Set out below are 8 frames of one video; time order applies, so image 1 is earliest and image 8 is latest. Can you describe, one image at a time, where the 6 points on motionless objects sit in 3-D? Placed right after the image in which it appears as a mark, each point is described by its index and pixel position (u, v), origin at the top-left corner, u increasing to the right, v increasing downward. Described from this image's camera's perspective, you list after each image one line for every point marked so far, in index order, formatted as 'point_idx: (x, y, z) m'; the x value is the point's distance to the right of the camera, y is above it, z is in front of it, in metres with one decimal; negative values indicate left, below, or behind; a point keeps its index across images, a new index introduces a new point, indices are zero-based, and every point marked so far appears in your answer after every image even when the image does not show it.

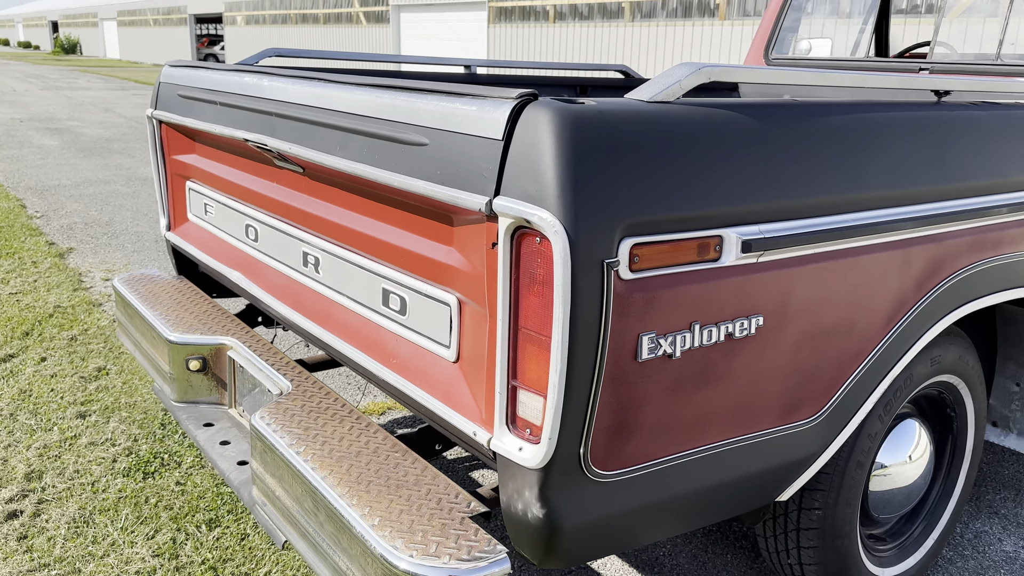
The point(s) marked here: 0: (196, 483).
0: (-1.2, -0.7, +3.0) m
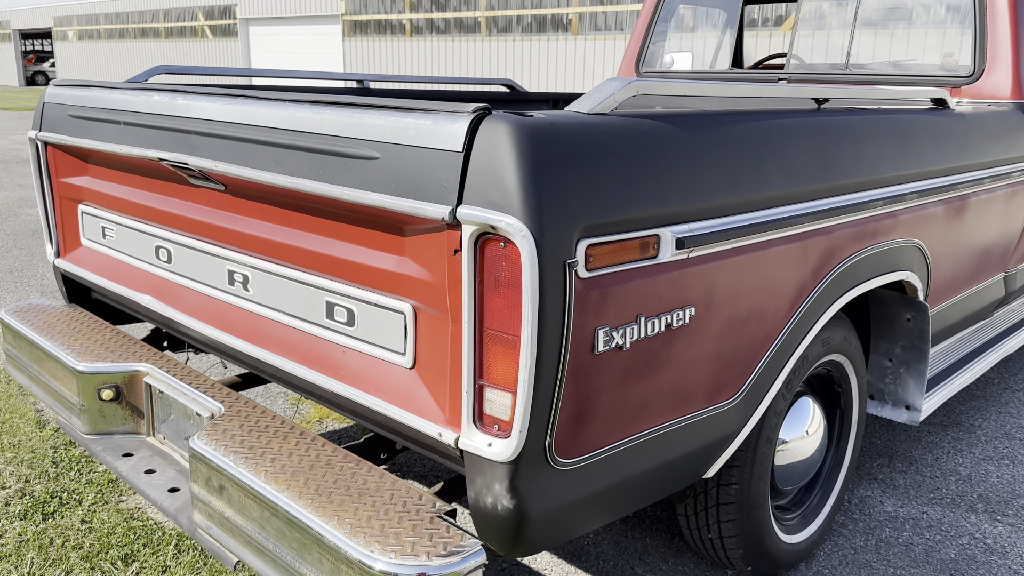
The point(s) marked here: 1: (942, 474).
0: (-1.4, -0.8, +2.8) m
1: (+1.8, -0.8, +3.2) m
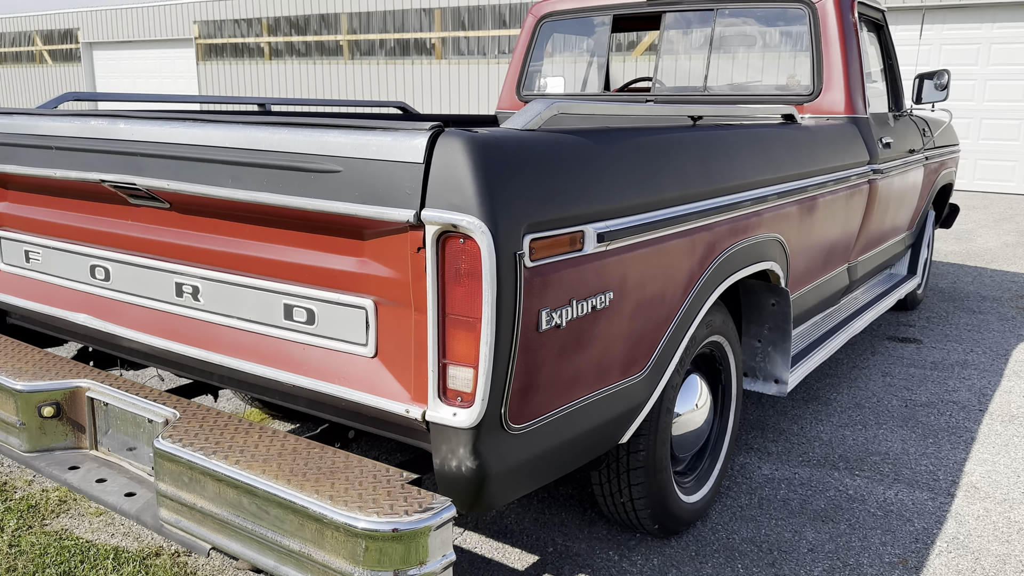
0: (-1.7, -0.9, +2.8) m
1: (+1.4, -0.7, +3.7) m
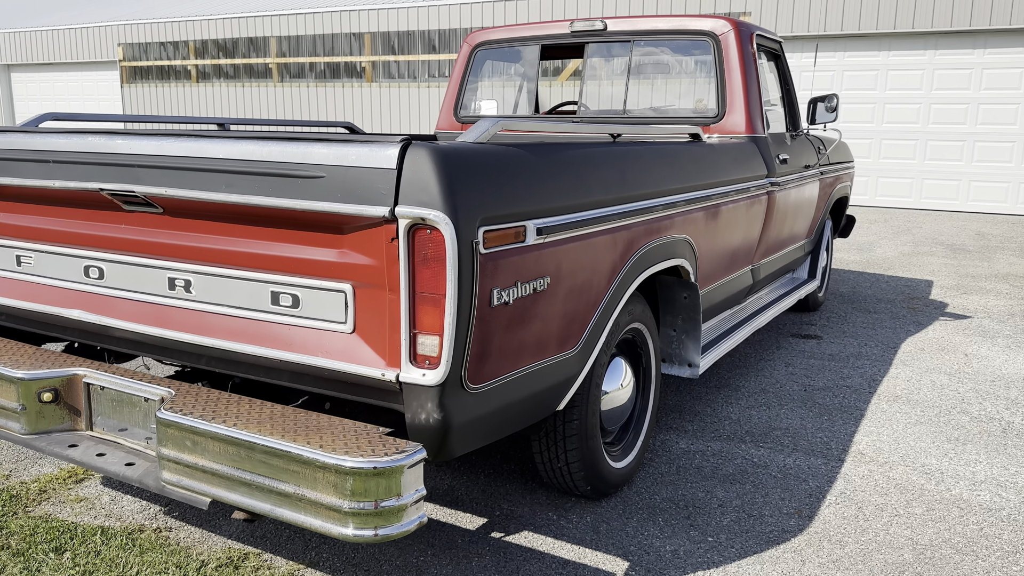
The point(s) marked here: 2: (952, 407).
0: (-1.9, -0.9, +3.0) m
1: (+1.1, -0.7, +4.1) m
2: (+2.5, -0.7, +4.4) m
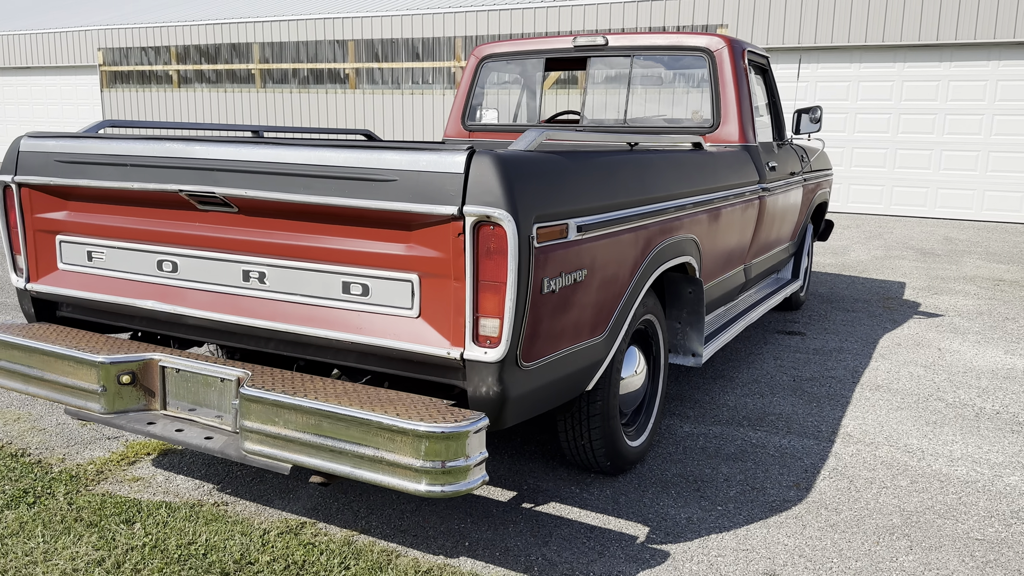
0: (-1.8, -0.9, +3.2) m
1: (+1.2, -0.7, +4.5) m
2: (+2.6, -0.7, +4.8) m
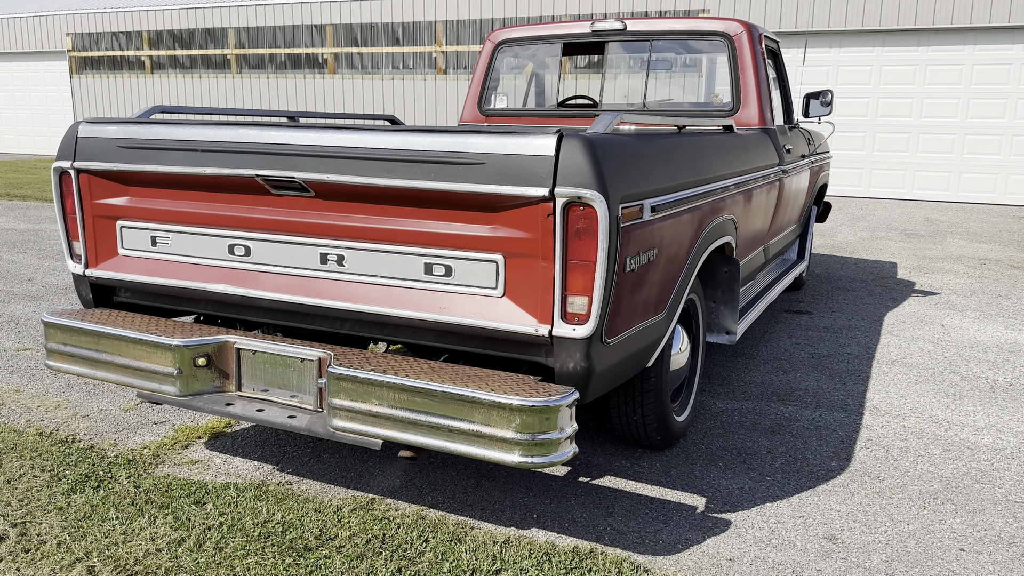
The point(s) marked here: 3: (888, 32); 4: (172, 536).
0: (-1.5, -0.8, +3.3) m
1: (+1.4, -0.6, +4.6) m
2: (+2.8, -0.5, +5.0) m
3: (+6.5, +4.4, +13.4) m
4: (-1.2, -0.9, +2.8) m
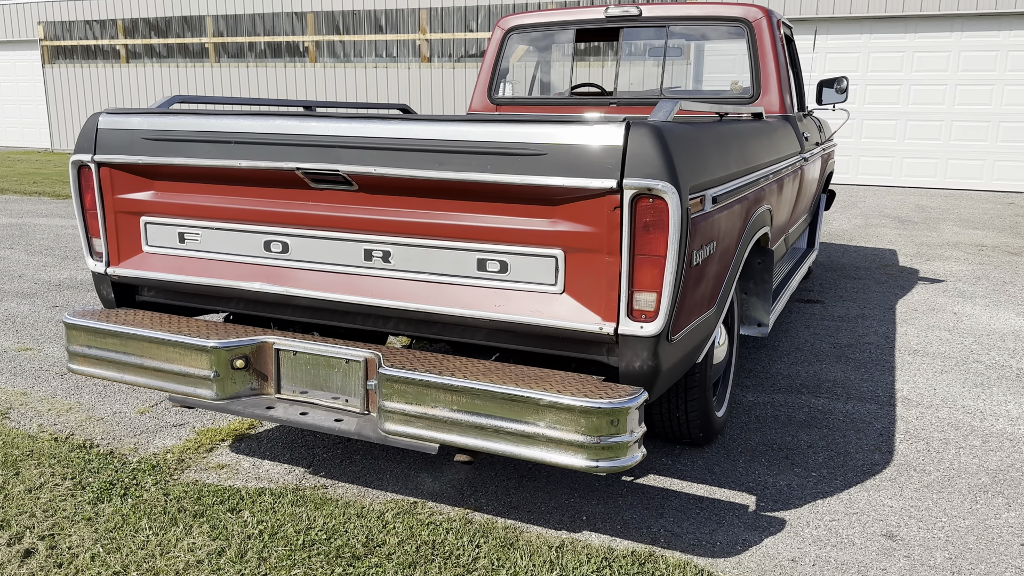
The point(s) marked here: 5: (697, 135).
0: (-1.3, -0.8, +3.1) m
1: (+1.5, -0.5, +4.6) m
2: (+2.9, -0.4, +5.0) m
3: (+6.4, +4.7, +13.4) m
4: (-1.1, -0.9, +2.7) m
5: (+0.6, +0.5, +2.6) m
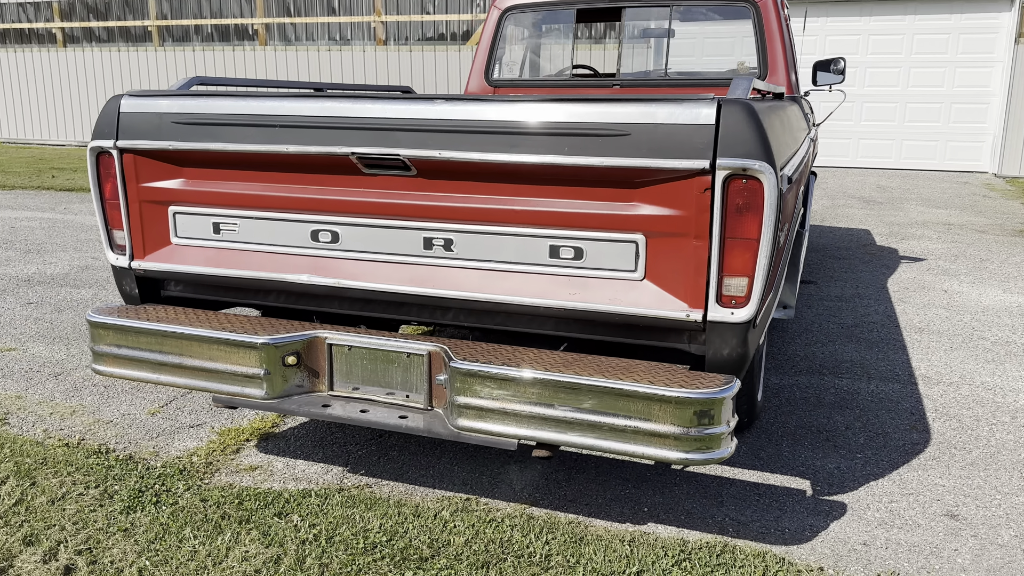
0: (-1.1, -0.8, +3.0) m
1: (+1.6, -0.4, +4.6) m
2: (+3.0, -0.3, +5.1) m
3: (+5.8, +5.0, +13.6) m
4: (-0.8, -0.9, +2.6) m
5: (+0.8, +0.6, +2.6) m
